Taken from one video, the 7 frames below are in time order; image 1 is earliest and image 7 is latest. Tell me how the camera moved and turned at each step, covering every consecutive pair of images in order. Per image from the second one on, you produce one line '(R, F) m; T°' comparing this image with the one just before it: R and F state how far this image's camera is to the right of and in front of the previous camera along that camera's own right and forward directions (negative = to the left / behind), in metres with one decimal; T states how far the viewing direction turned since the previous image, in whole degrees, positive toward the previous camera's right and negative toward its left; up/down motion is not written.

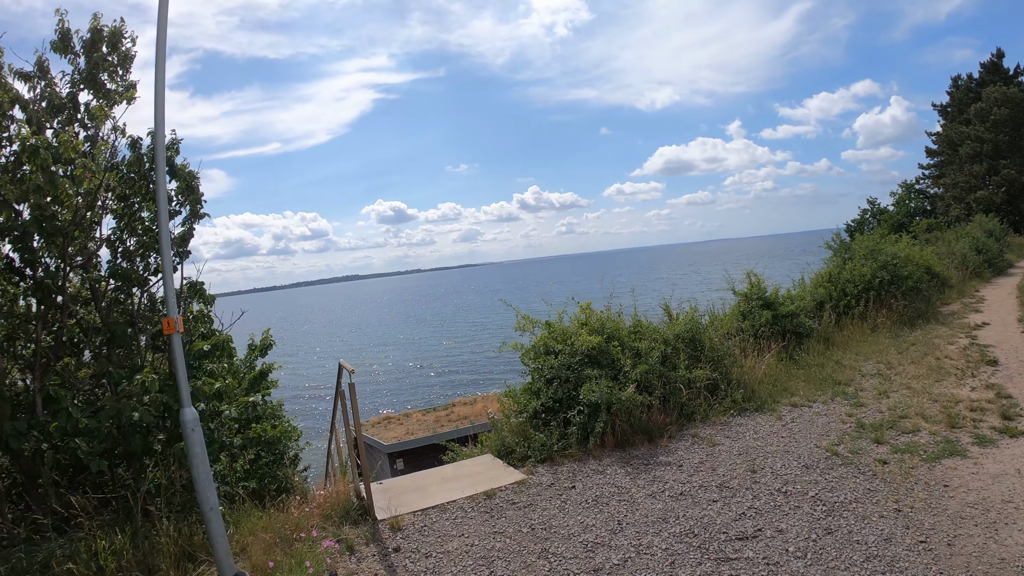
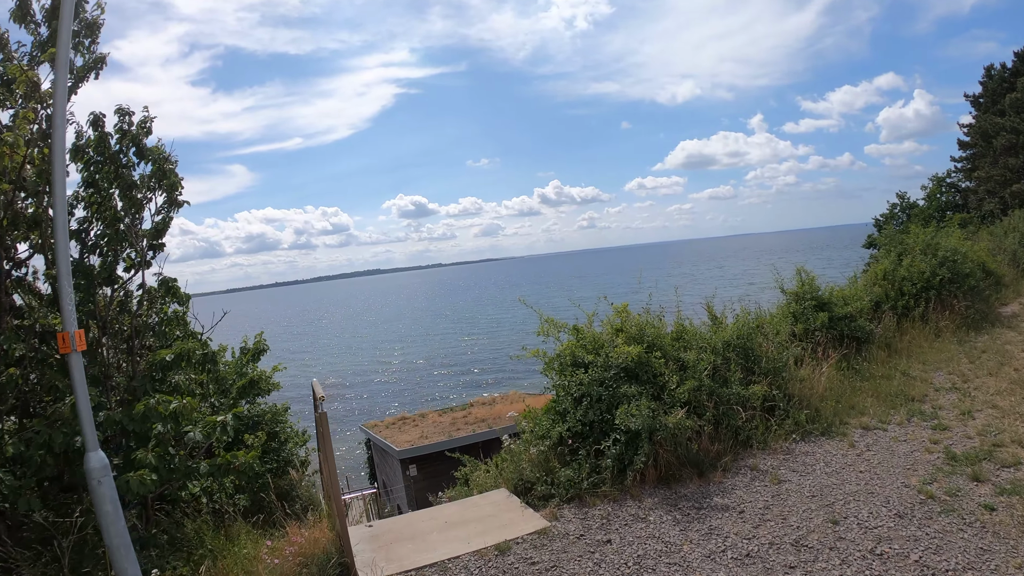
(0.0, +1.0) m; -2°
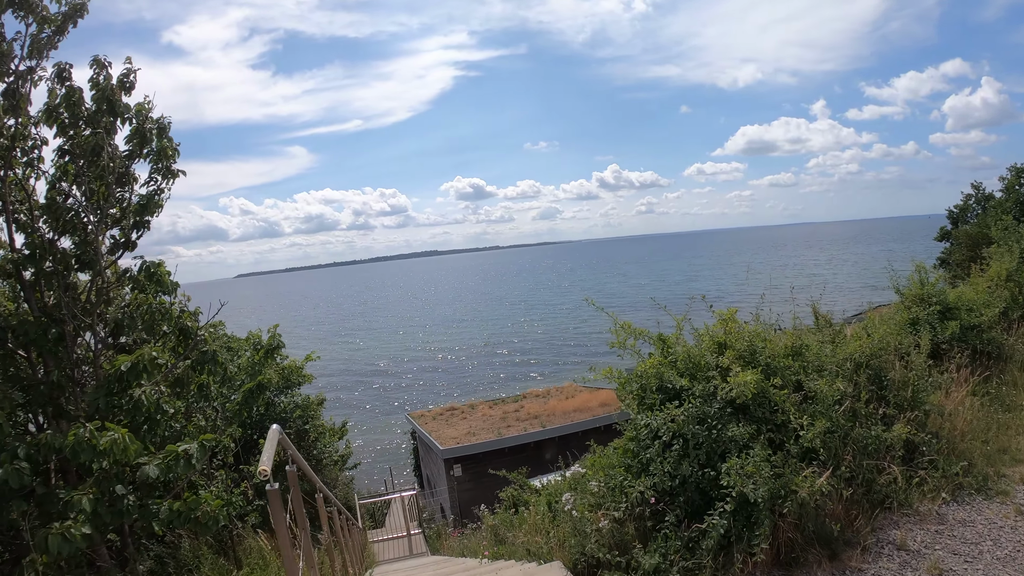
(-0.1, +1.3) m; -5°
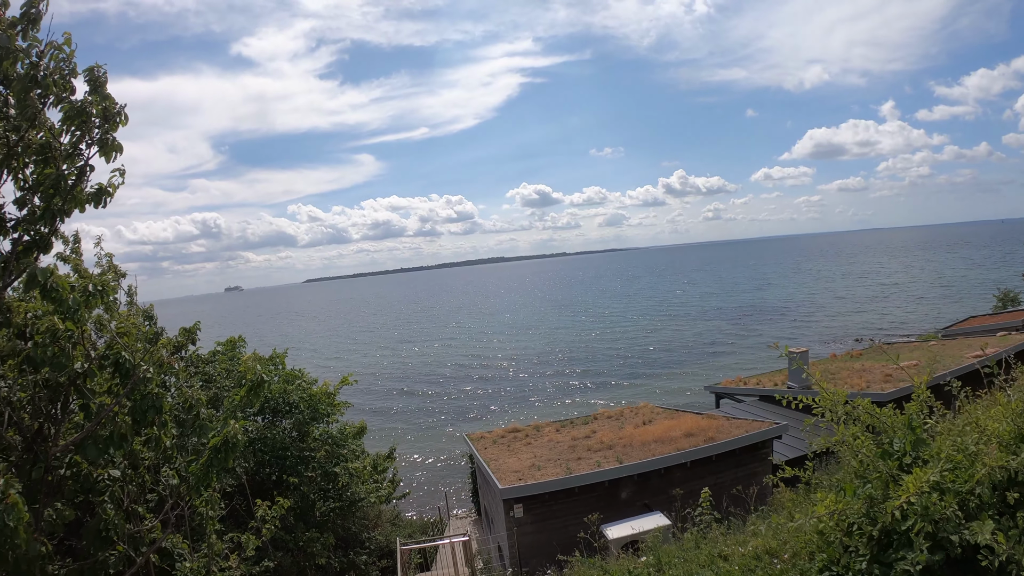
(-0.1, +1.8) m; -7°
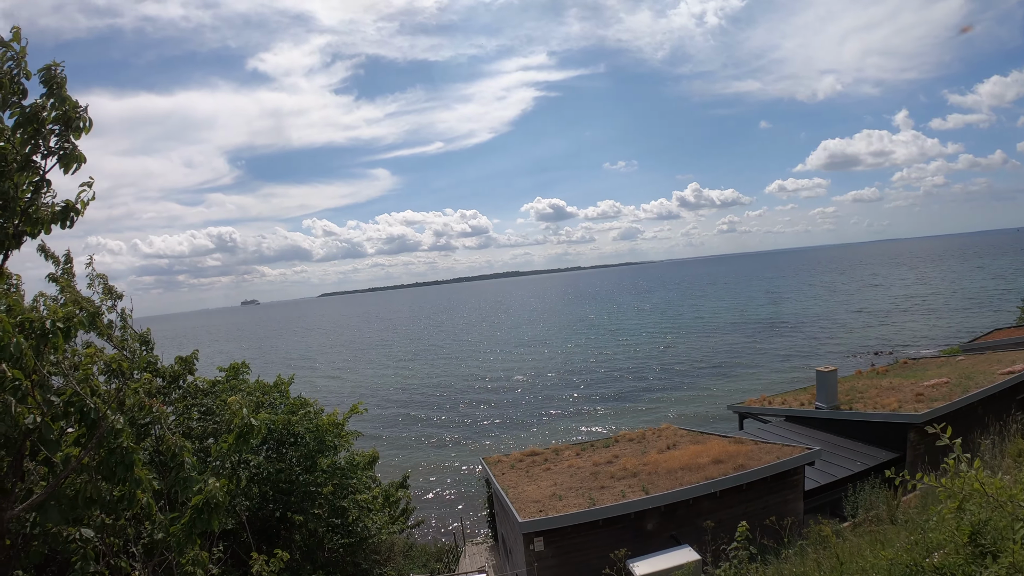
(-0.1, +0.6) m; -1°
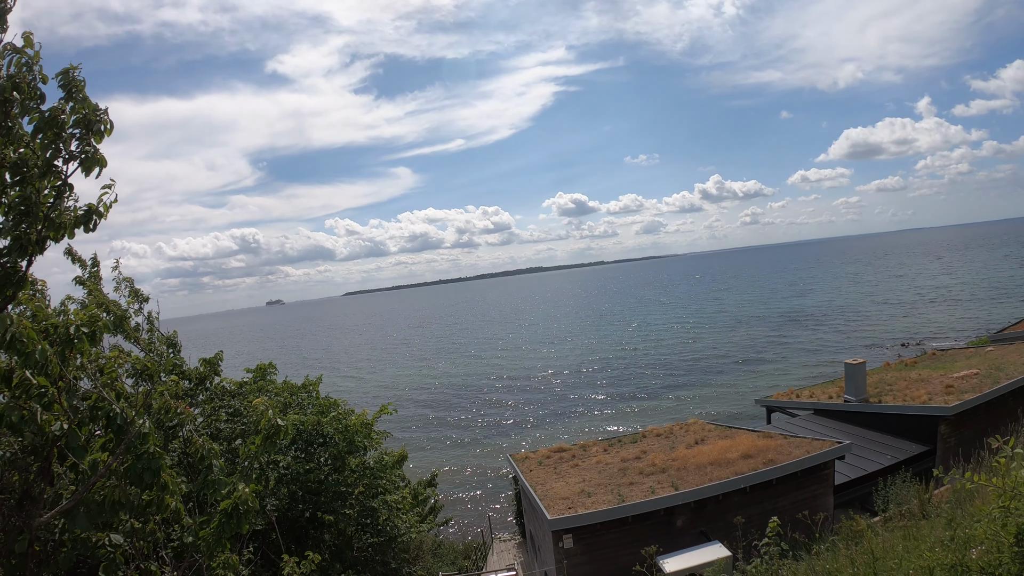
(-0.1, +0.2) m; -2°
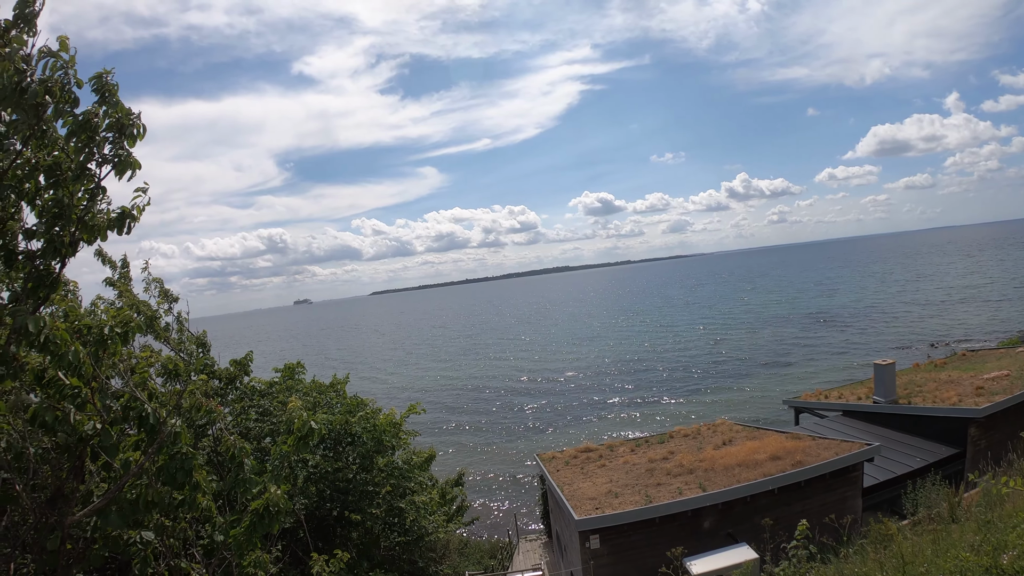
(0.0, +0.1) m; -3°
